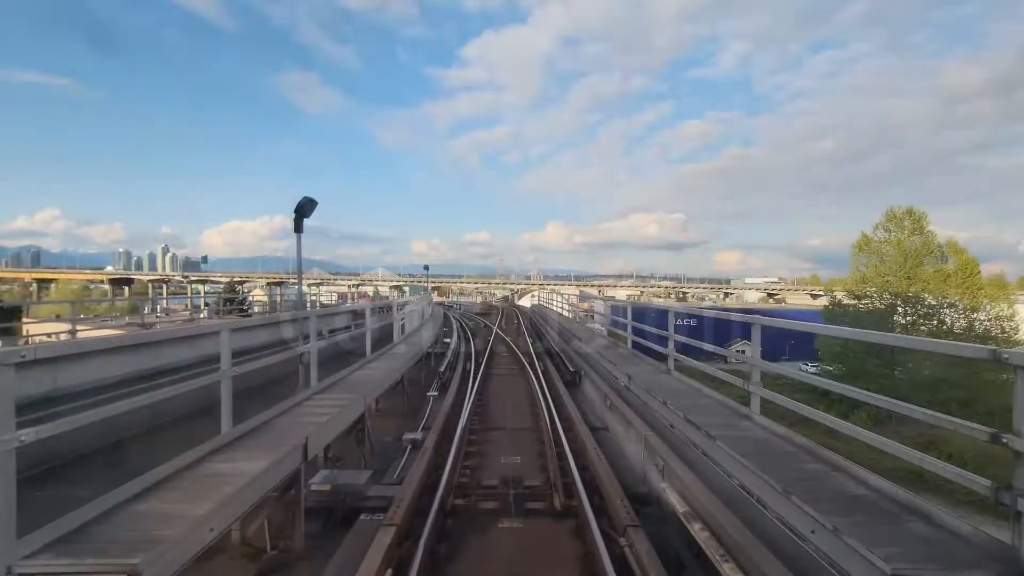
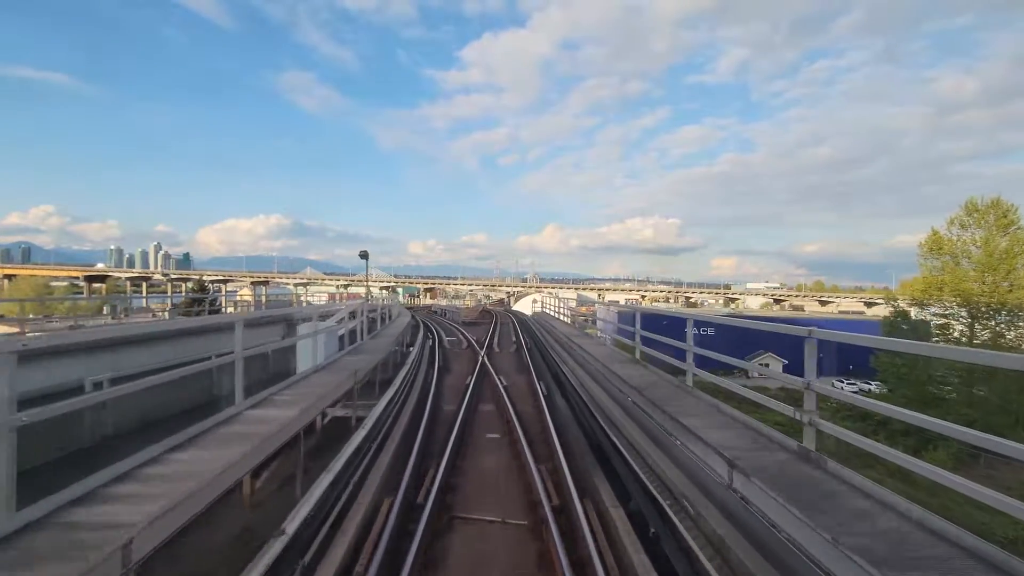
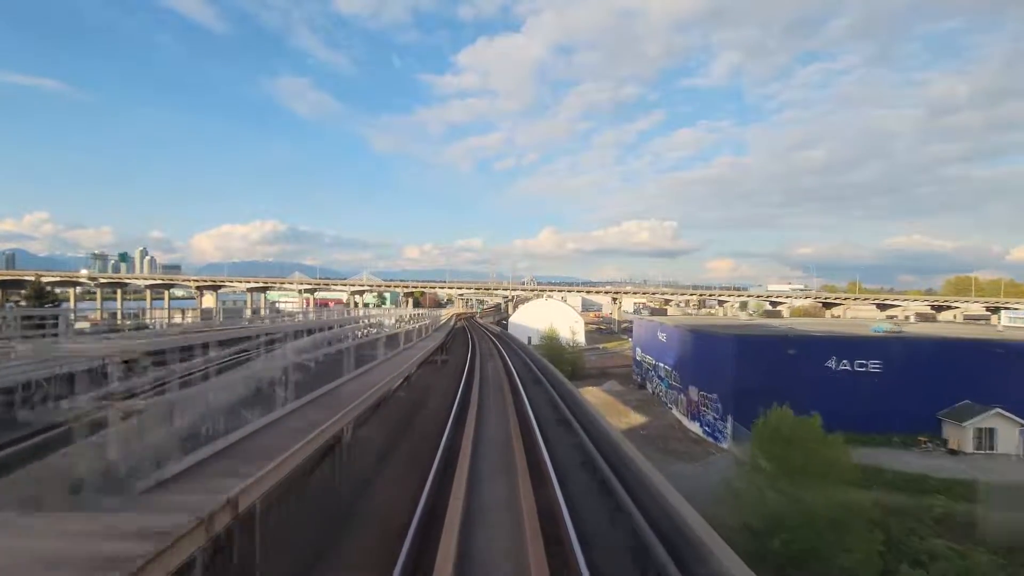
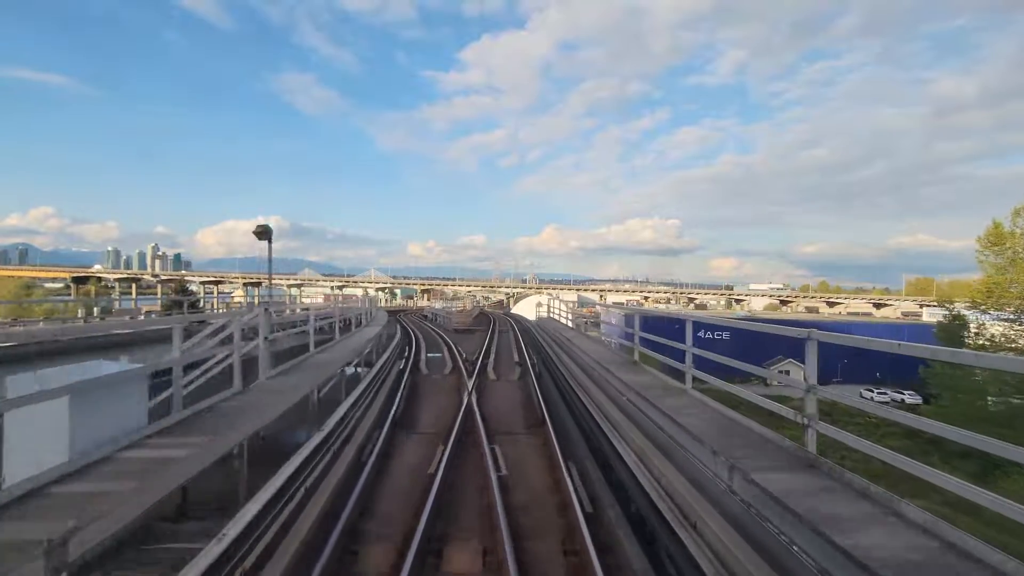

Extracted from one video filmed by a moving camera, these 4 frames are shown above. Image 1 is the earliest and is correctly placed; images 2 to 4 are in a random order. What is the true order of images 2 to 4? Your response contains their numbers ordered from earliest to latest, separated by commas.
2, 4, 3
